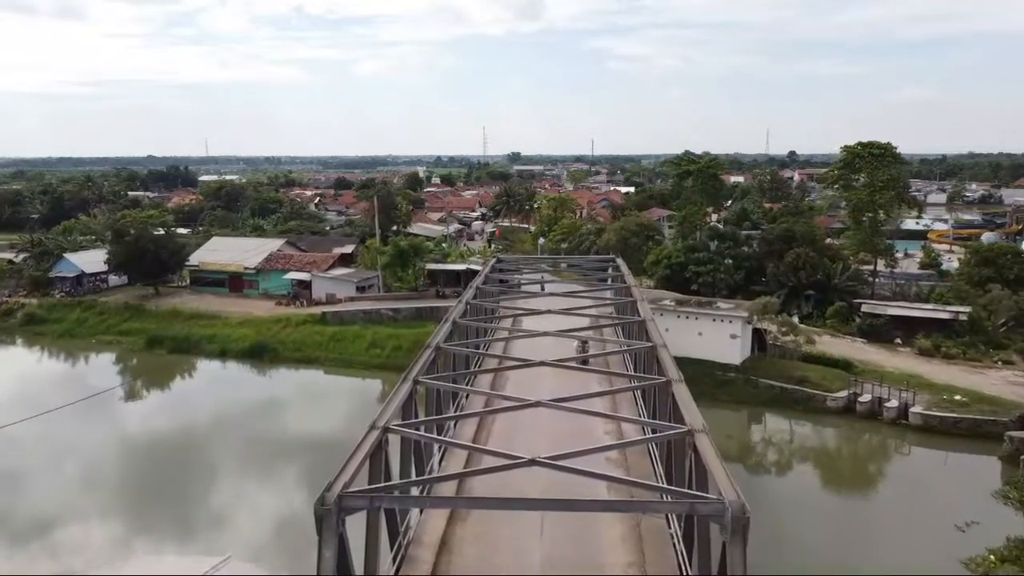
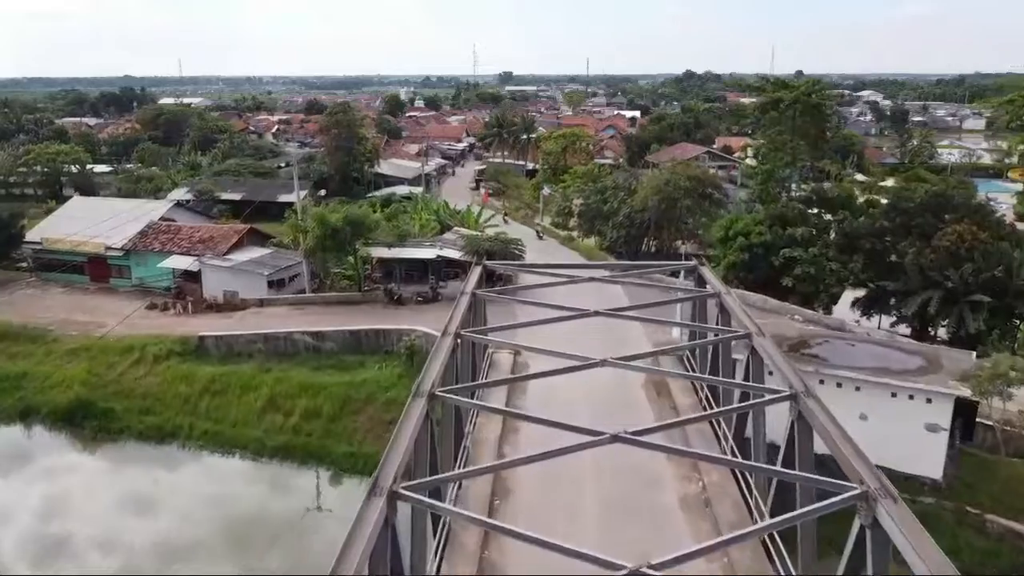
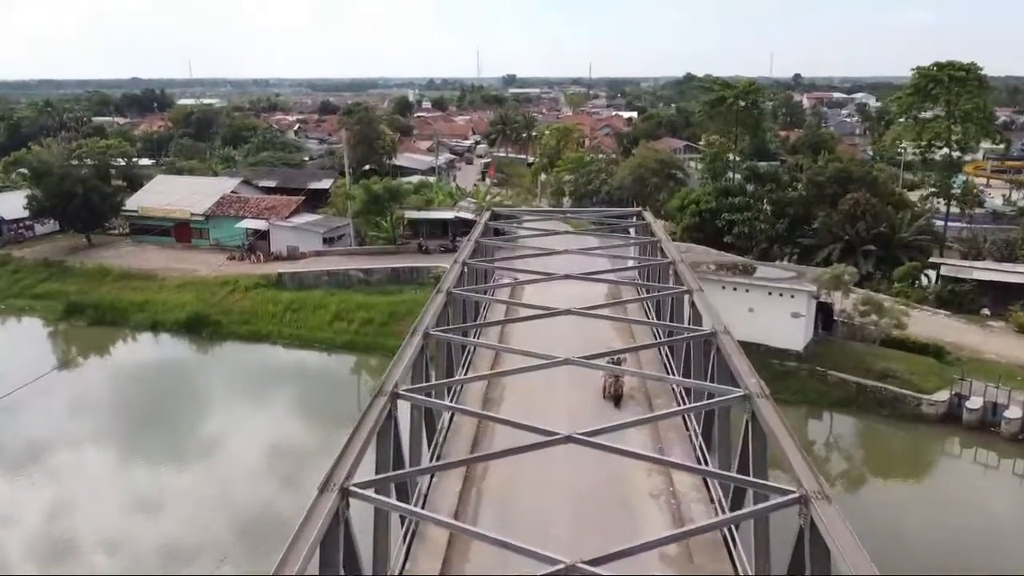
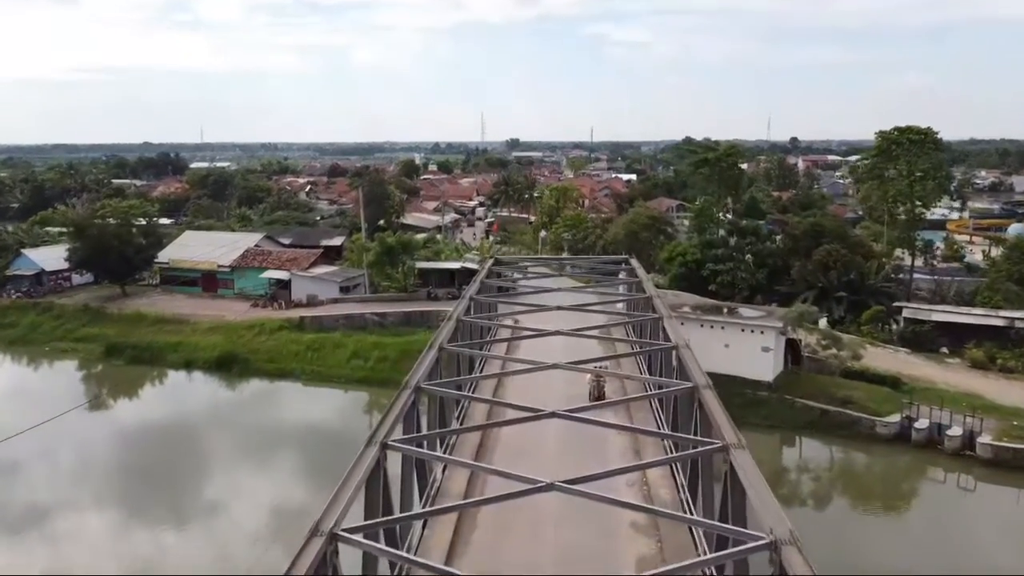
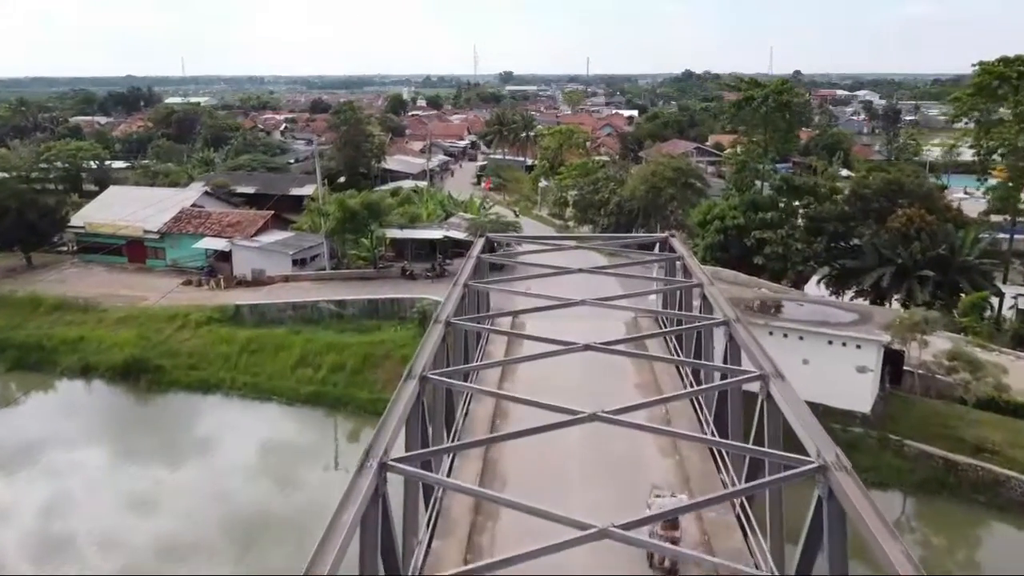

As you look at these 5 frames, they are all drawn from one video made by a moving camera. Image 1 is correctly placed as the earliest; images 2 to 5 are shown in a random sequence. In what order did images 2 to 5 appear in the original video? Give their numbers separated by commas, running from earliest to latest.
4, 3, 5, 2
